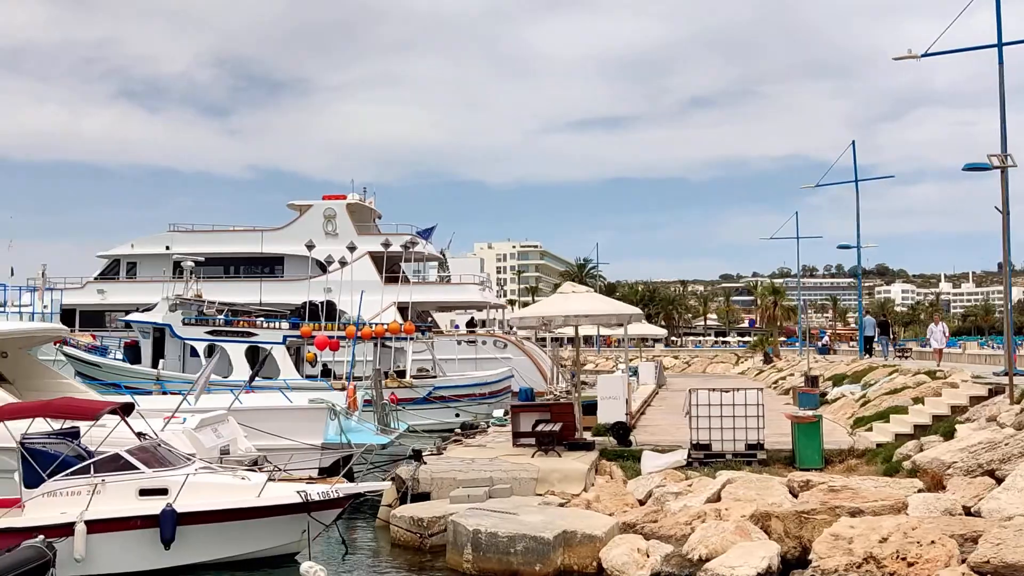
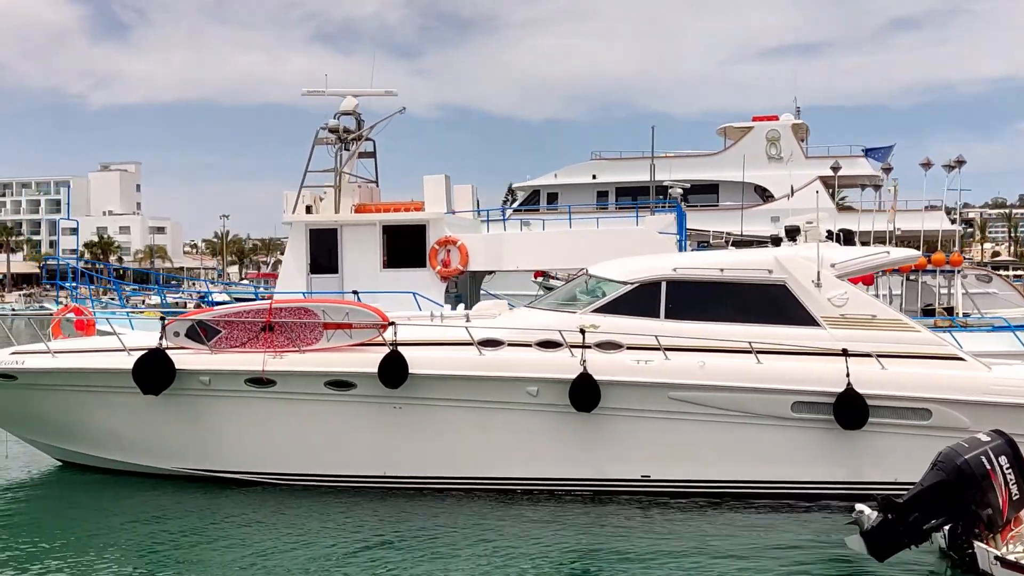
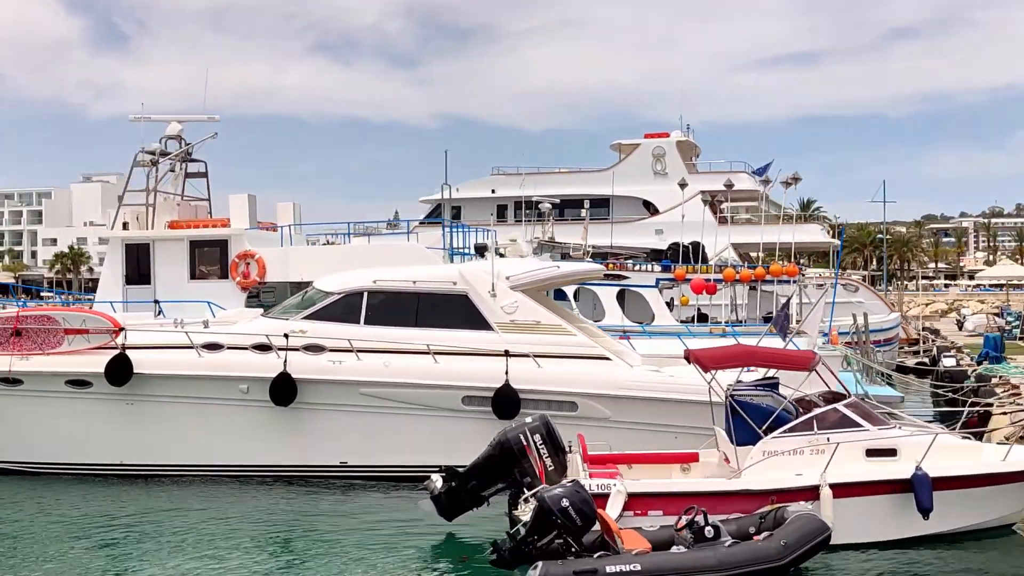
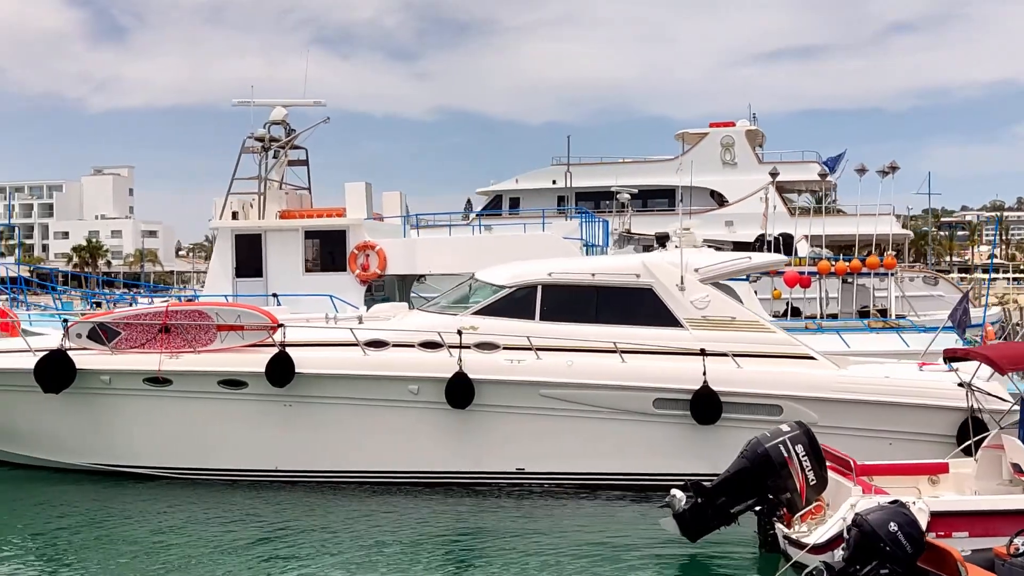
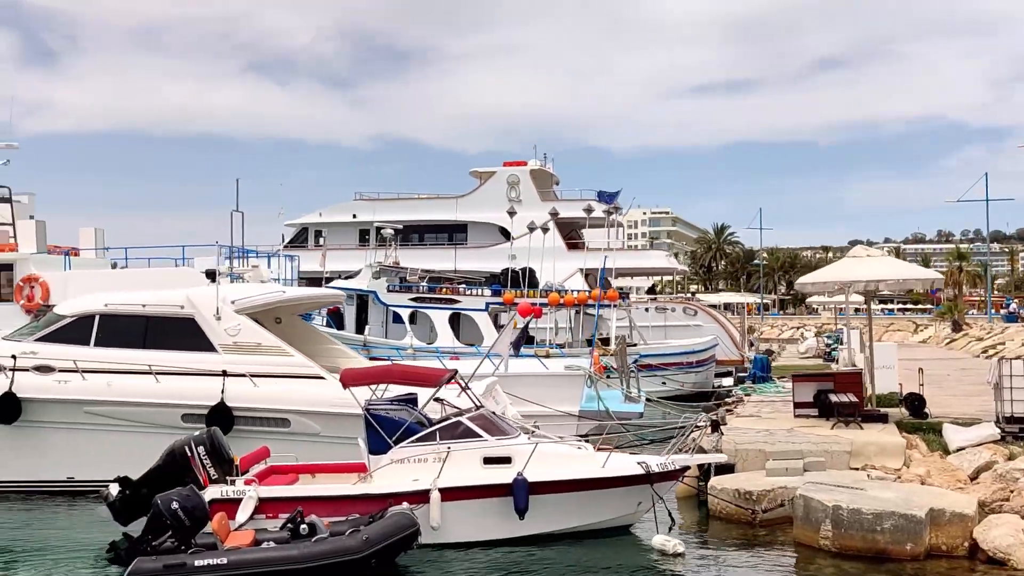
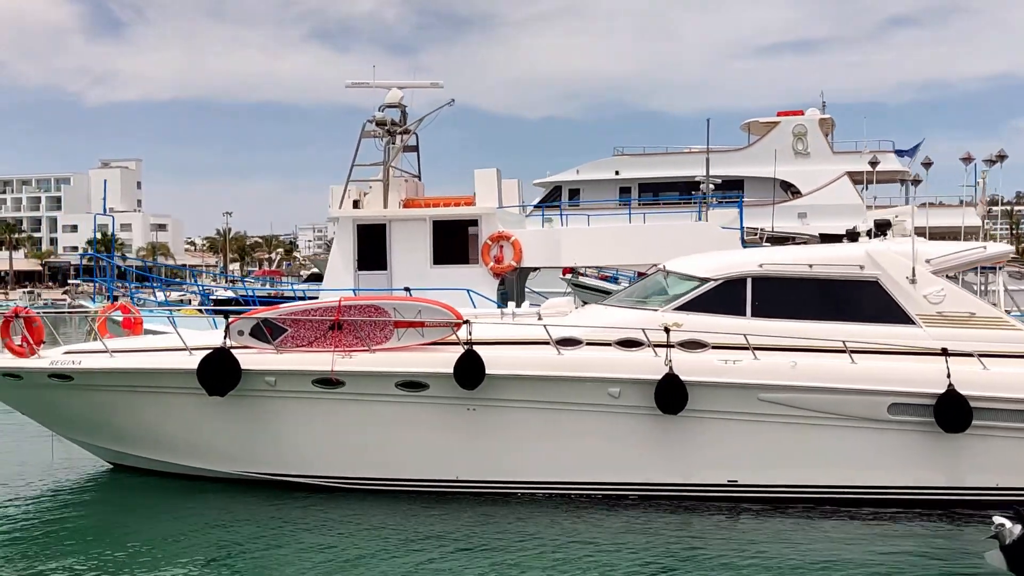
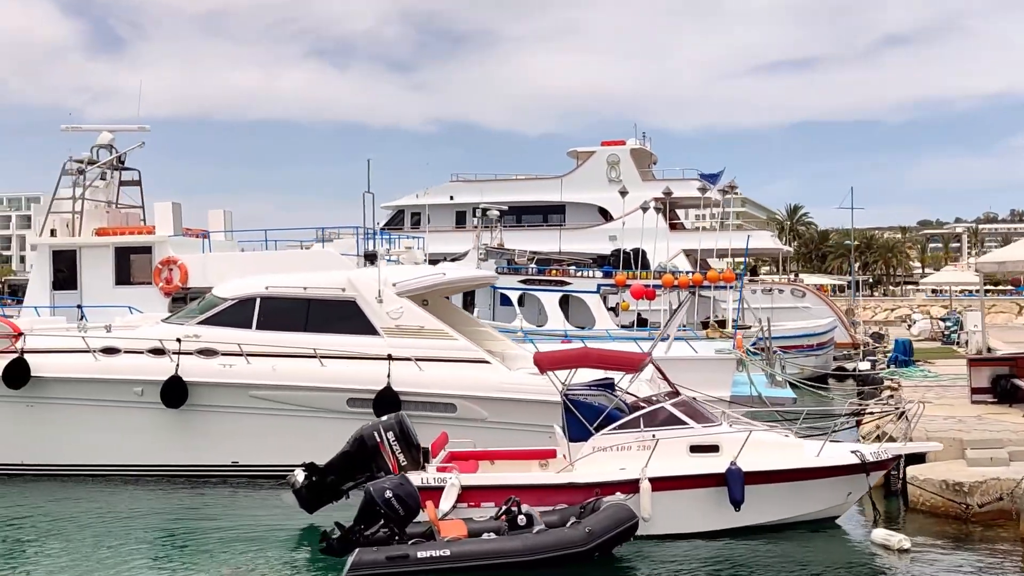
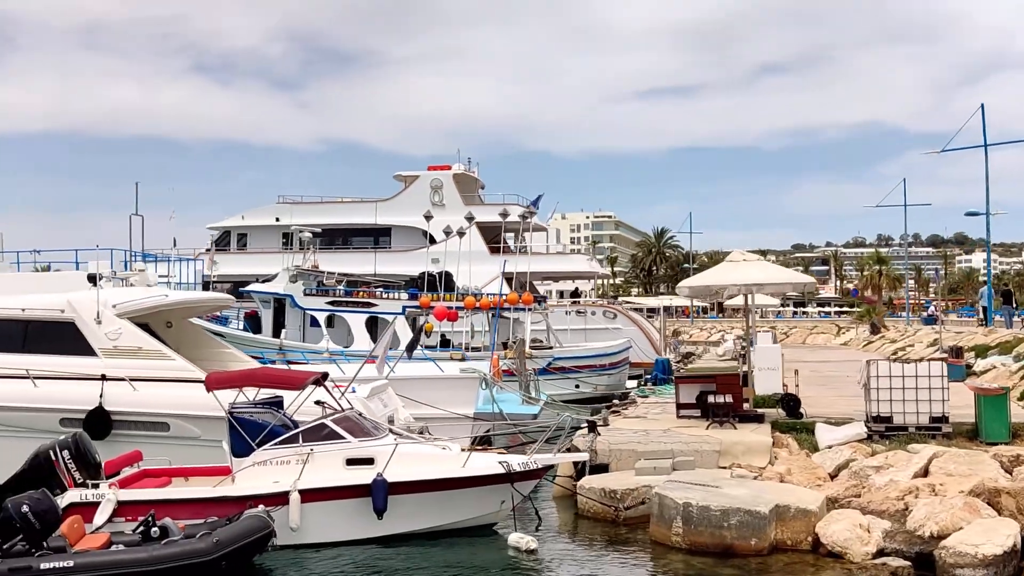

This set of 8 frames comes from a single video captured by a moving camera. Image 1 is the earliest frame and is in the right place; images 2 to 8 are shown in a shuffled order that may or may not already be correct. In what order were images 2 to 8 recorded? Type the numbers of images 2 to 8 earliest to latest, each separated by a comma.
8, 5, 7, 3, 4, 2, 6
